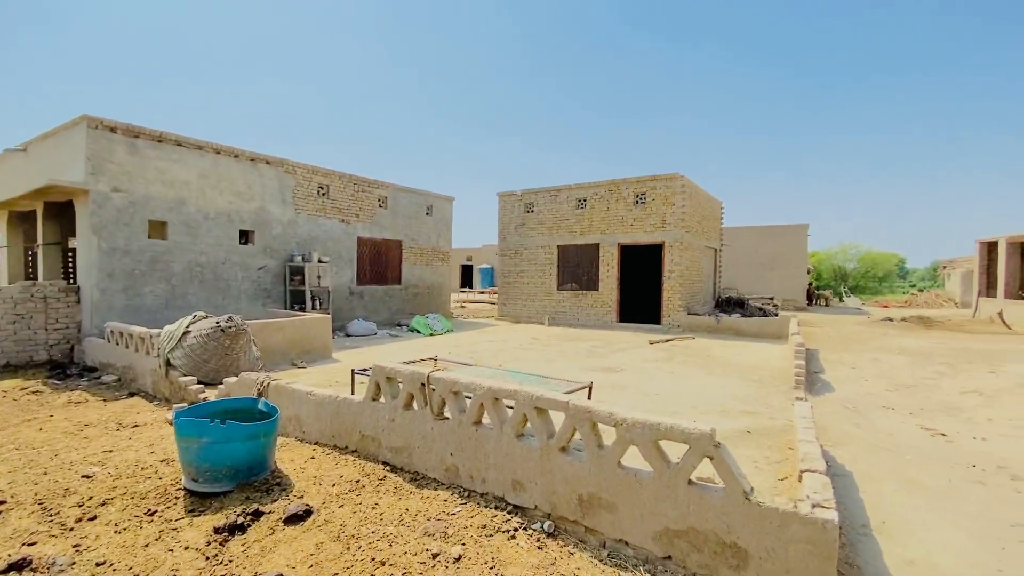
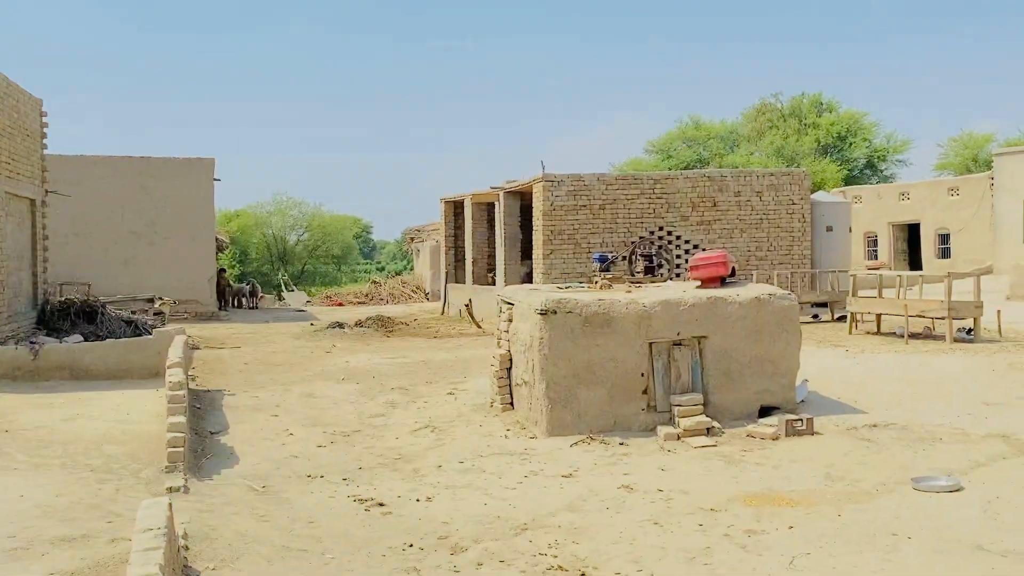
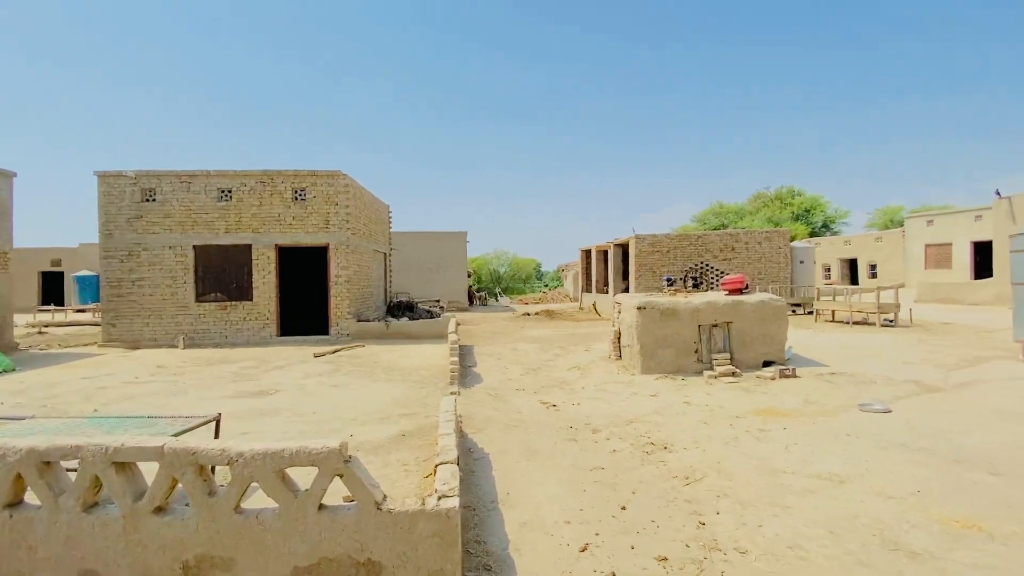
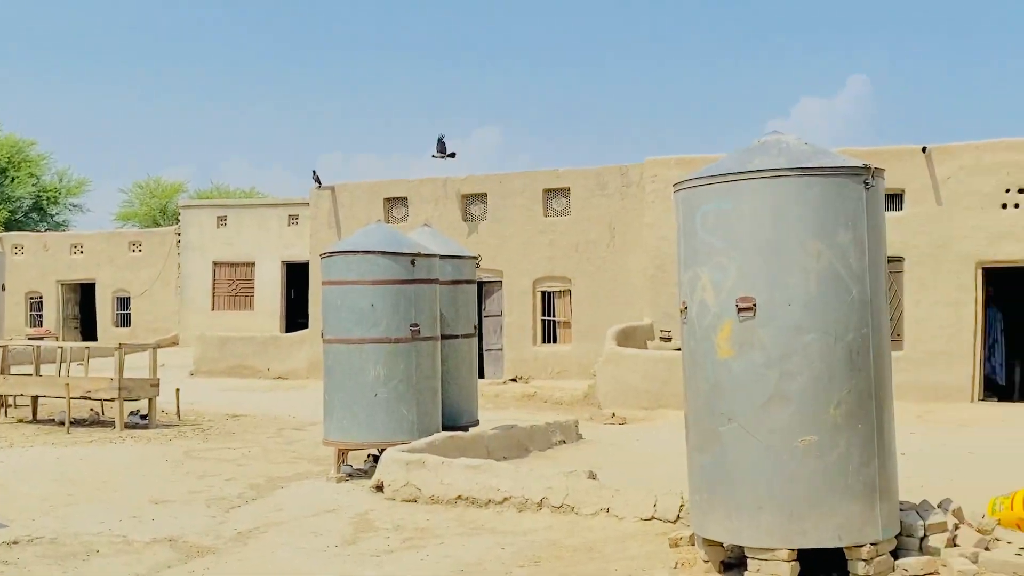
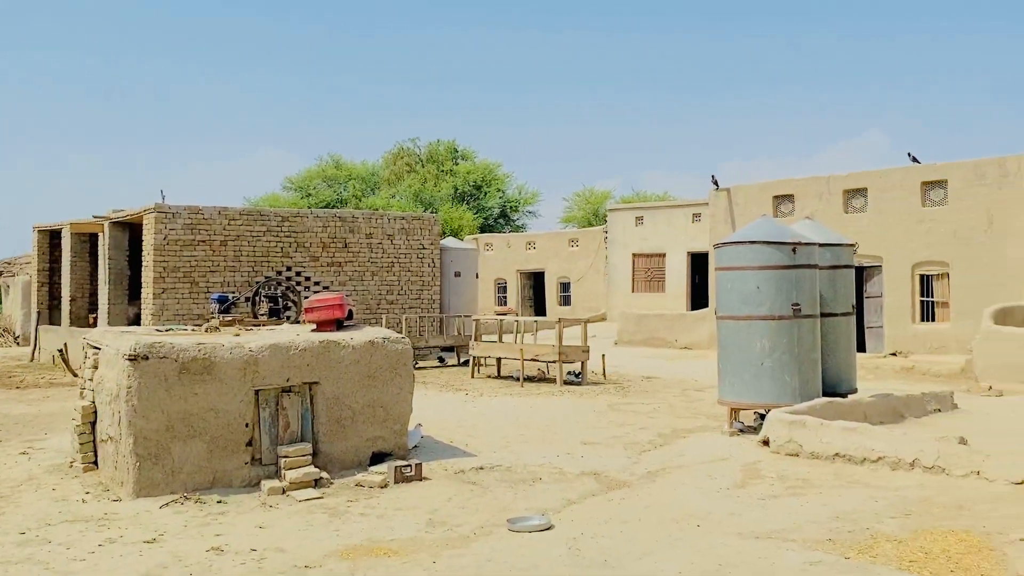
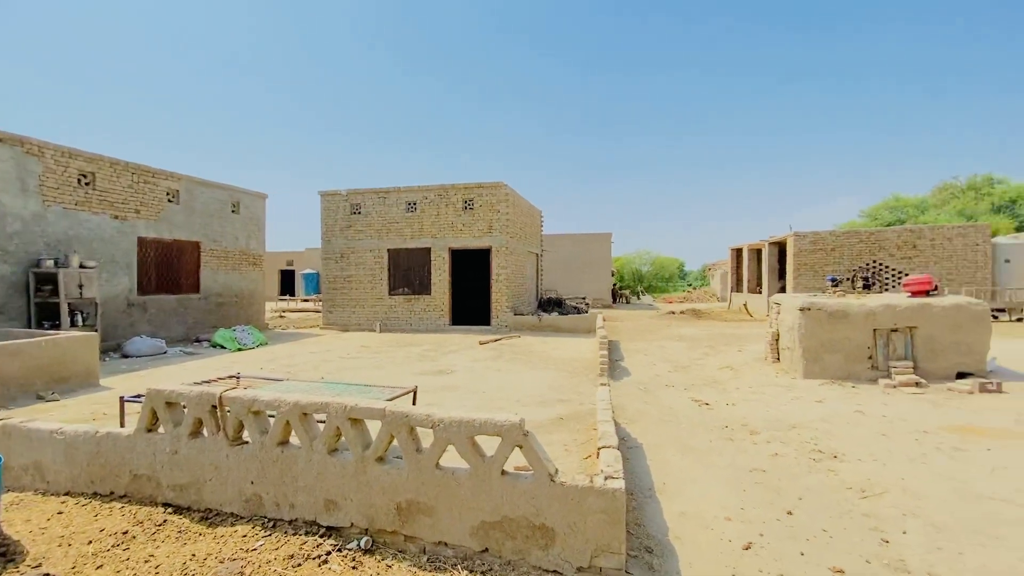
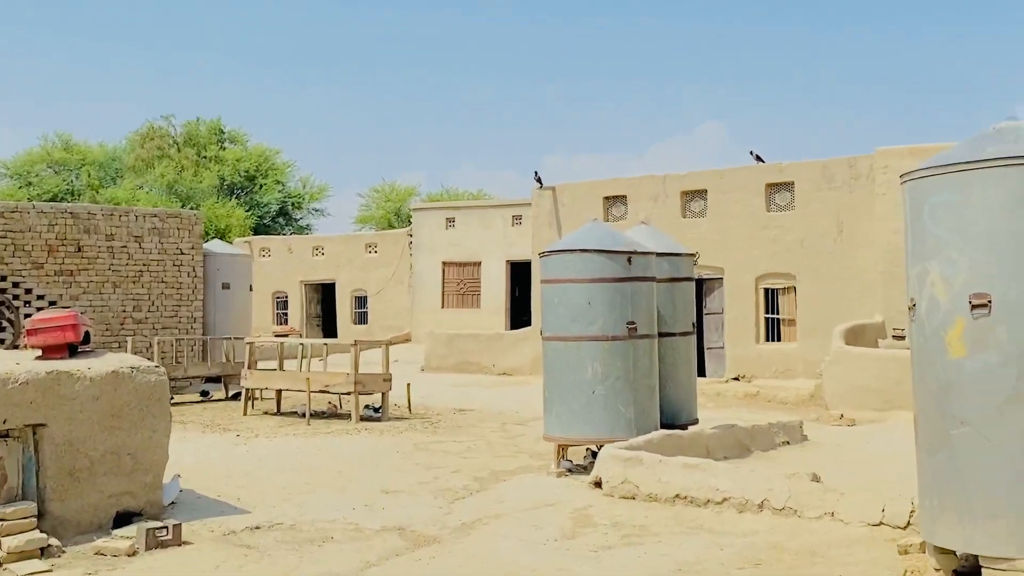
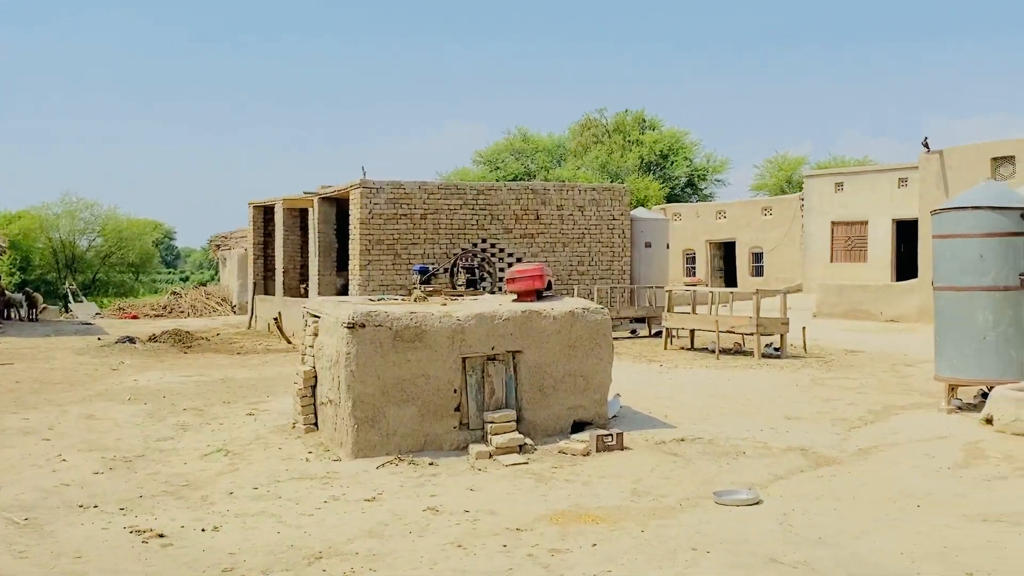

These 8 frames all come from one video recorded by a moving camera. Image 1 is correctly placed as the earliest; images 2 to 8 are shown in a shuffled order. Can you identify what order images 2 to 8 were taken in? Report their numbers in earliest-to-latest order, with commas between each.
6, 3, 2, 8, 5, 7, 4
